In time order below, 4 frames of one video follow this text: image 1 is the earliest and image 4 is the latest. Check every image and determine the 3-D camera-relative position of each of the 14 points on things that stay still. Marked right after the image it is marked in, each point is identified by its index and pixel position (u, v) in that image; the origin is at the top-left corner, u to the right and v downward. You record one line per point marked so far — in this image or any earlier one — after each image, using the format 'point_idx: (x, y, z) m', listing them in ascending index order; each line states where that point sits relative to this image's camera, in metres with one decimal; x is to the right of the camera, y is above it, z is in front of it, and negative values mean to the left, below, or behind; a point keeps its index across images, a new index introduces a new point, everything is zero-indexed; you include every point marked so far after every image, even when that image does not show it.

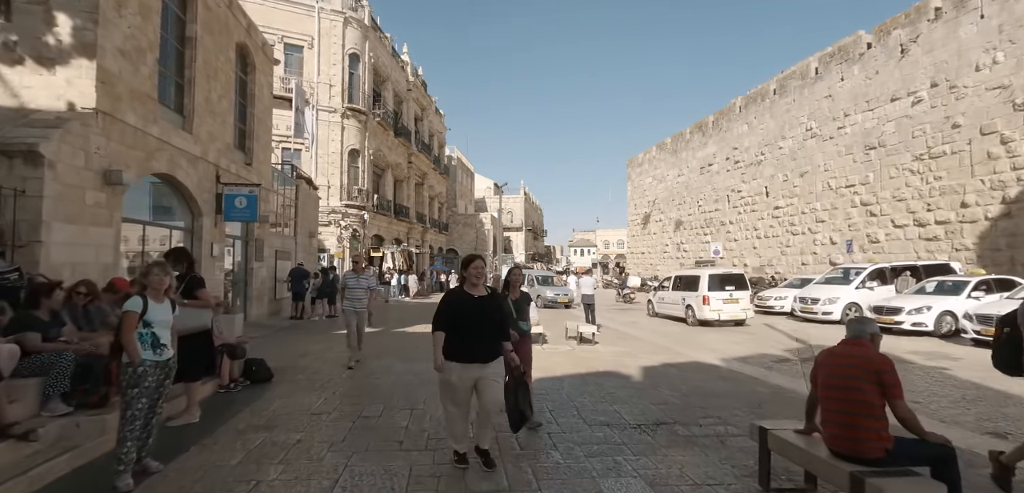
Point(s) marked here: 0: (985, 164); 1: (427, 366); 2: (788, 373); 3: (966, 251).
0: (+16.0, +2.8, +16.2) m
1: (-1.2, -1.7, +6.8) m
2: (+4.0, -1.8, +7.1) m
3: (+16.0, -0.2, +16.9) m
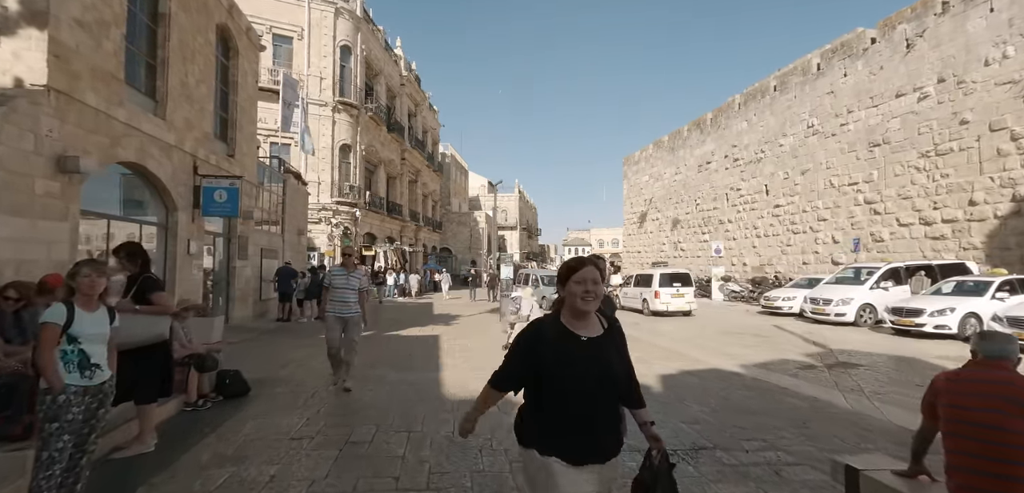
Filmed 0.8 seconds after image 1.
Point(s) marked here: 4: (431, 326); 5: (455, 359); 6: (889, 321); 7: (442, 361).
0: (+15.9, +2.8, +15.9) m
1: (-1.1, -1.7, +6.2) m
2: (+4.1, -1.8, +6.5) m
3: (+15.9, -0.1, +16.5) m
4: (-2.1, -2.0, +12.3) m
5: (-0.9, -1.7, +7.4) m
6: (+8.2, -1.6, +10.5) m
7: (-1.1, -1.7, +7.3) m
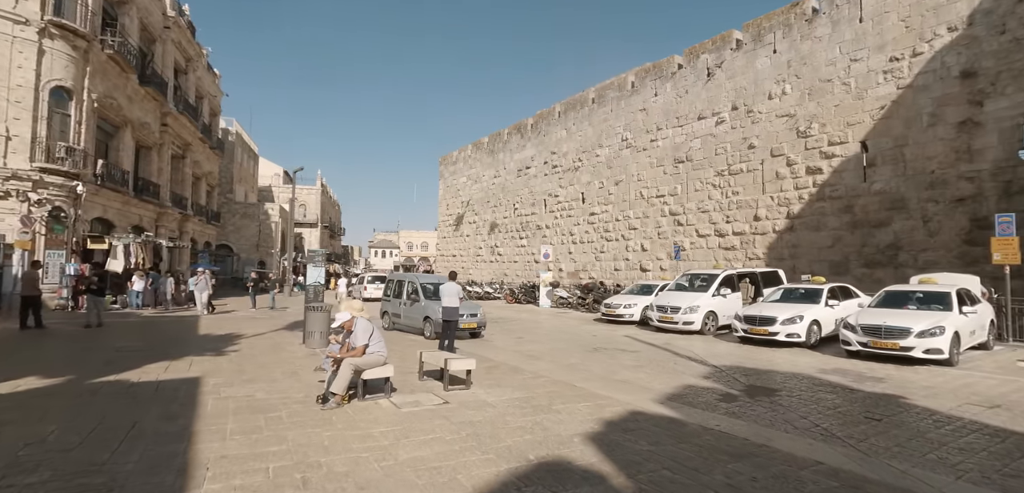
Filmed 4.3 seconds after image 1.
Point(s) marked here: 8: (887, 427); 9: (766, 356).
0: (+10.0, +2.4, +18.3) m
1: (-2.1, -1.5, +2.7) m
2: (+2.6, -1.8, +5.0) m
3: (+9.6, -0.5, +18.8) m
4: (-5.3, -1.8, +7.9) m
5: (-2.3, -1.6, +3.9) m
6: (+4.9, -1.8, +10.3) m
7: (-2.4, -1.6, +3.7) m
8: (+3.6, -1.8, +4.7) m
9: (+4.8, -2.1, +9.1) m
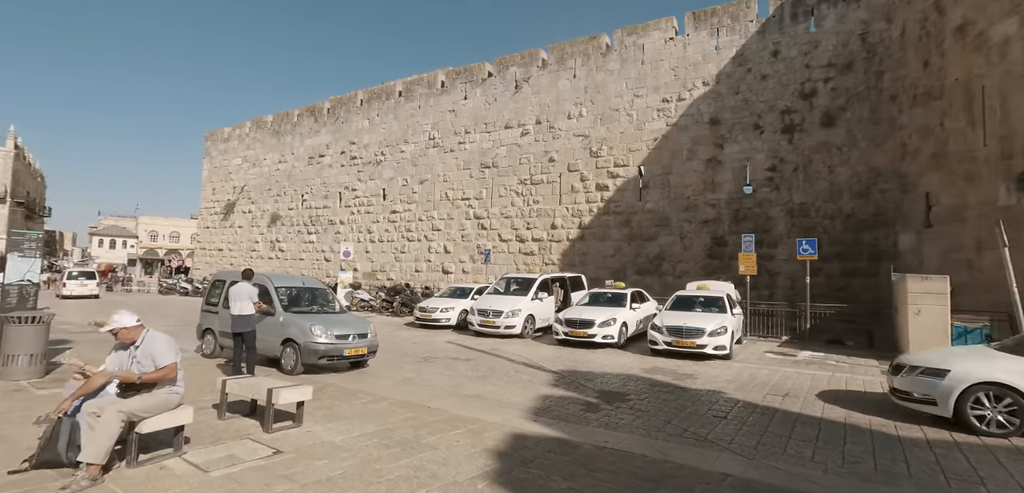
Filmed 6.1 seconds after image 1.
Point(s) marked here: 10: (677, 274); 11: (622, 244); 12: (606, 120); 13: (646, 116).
0: (+2.5, +2.1, +20.2) m
1: (-2.0, -1.4, +0.9) m
2: (+1.2, -1.9, +5.0) m
3: (+1.9, -0.8, +20.5) m
4: (-7.1, -1.6, +4.3) m
5: (-2.7, -1.5, +1.9) m
6: (+1.1, -1.9, +10.7) m
7: (-2.7, -1.5, +1.7) m
8: (+2.4, -1.9, +5.1) m
9: (+1.5, -2.2, +9.6) m
10: (+6.0, -1.0, +17.2) m
11: (+4.4, +0.1, +18.5) m
12: (+3.9, +5.1, +19.4) m
13: (+5.2, +5.0, +18.4) m
